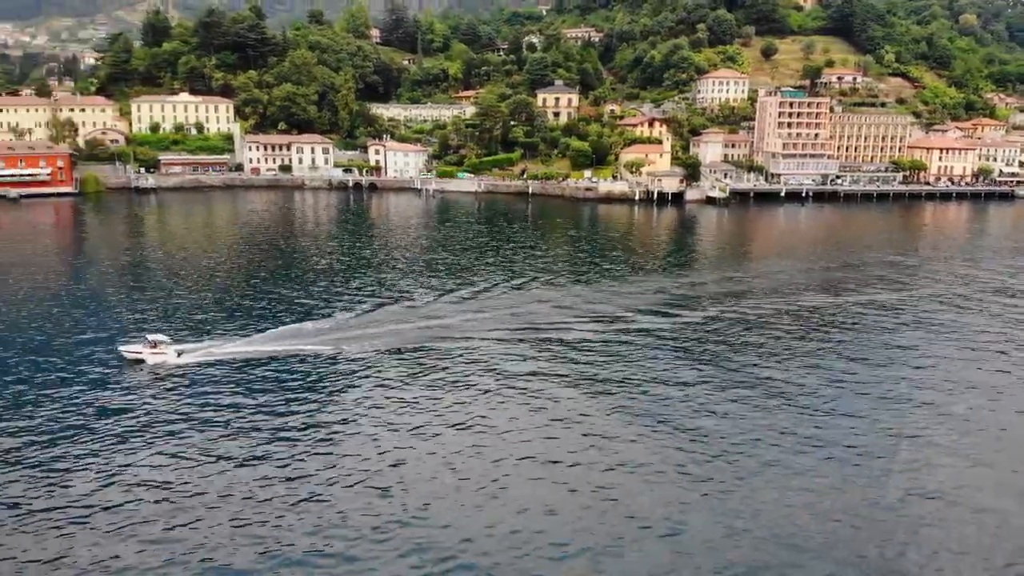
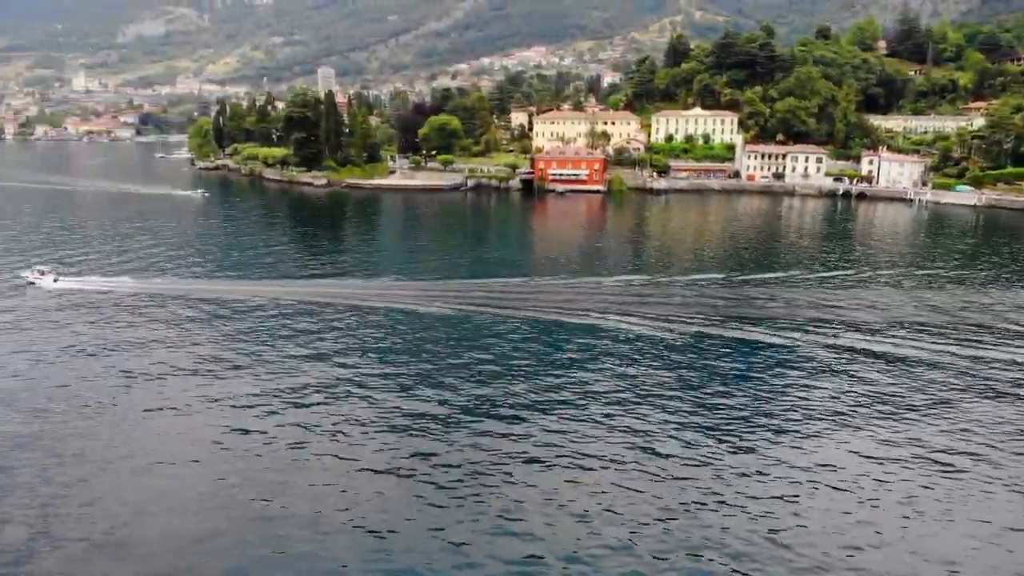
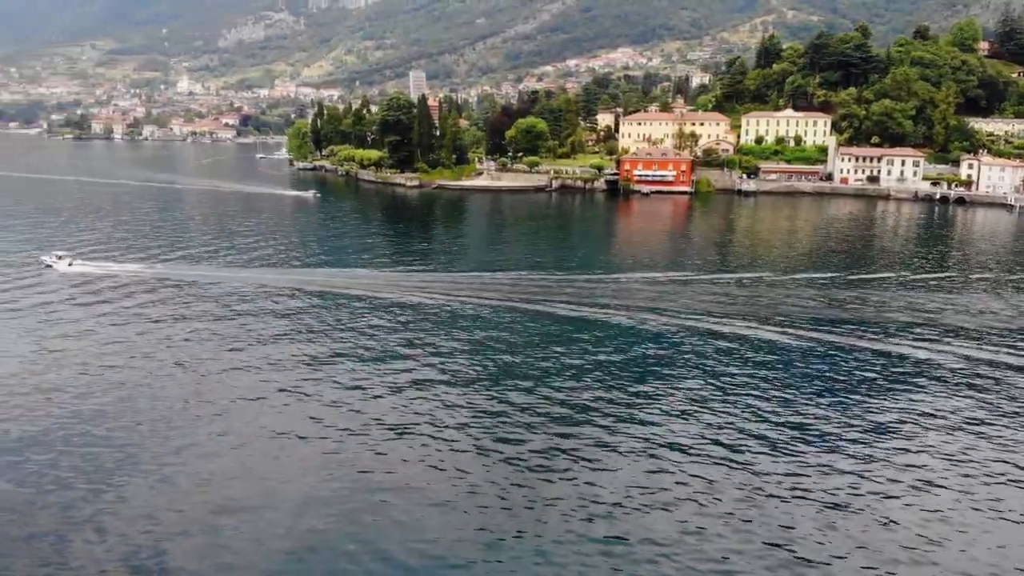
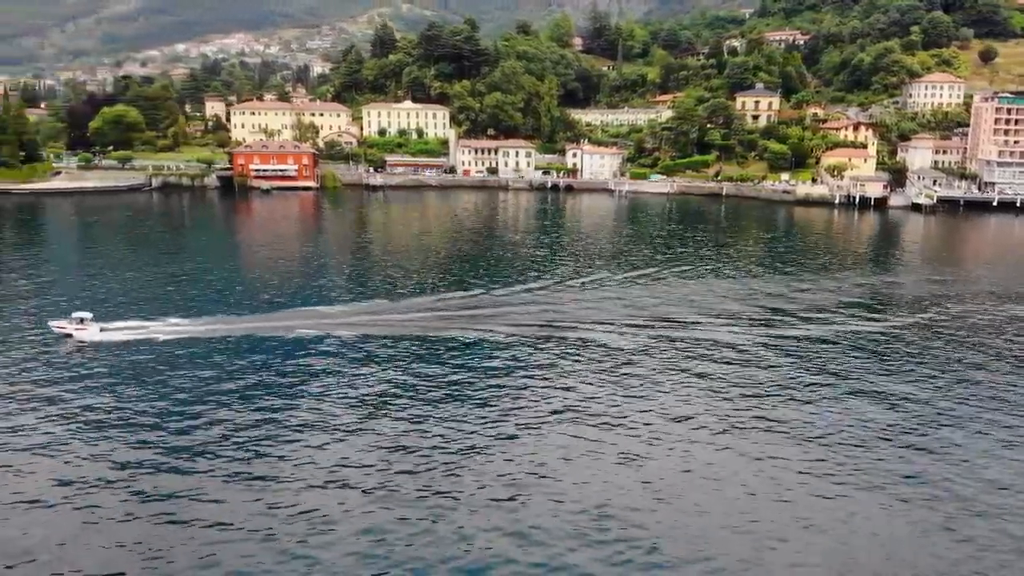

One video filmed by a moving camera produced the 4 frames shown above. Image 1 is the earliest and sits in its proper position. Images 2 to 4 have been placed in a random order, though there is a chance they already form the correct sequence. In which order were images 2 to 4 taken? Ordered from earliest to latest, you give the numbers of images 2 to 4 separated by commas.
4, 2, 3
